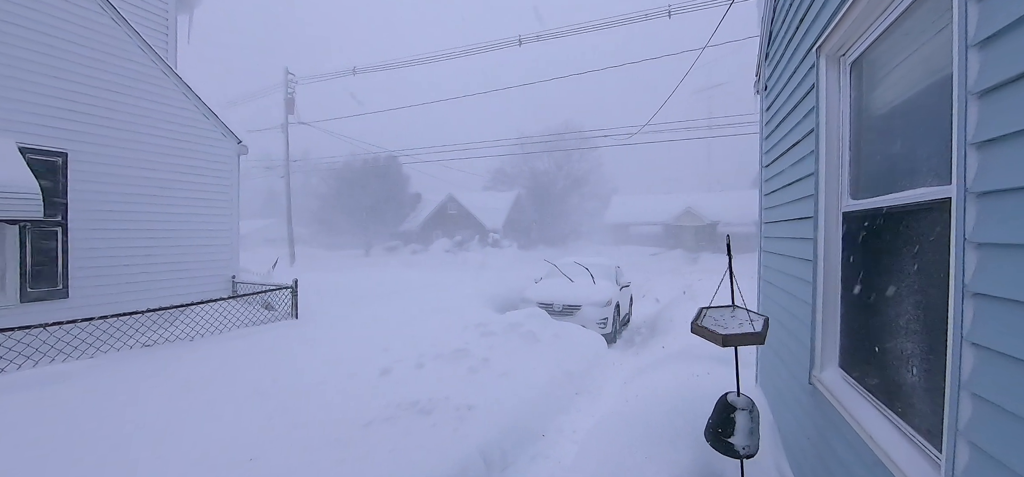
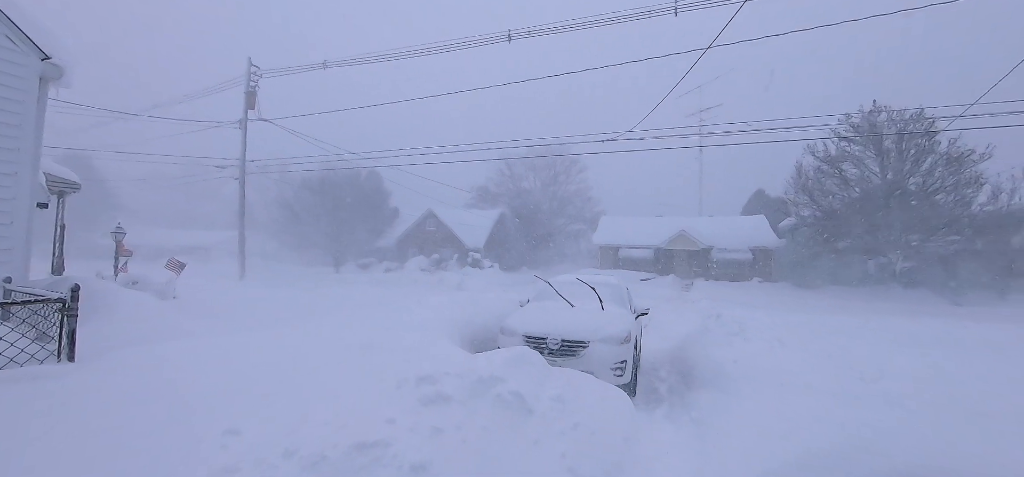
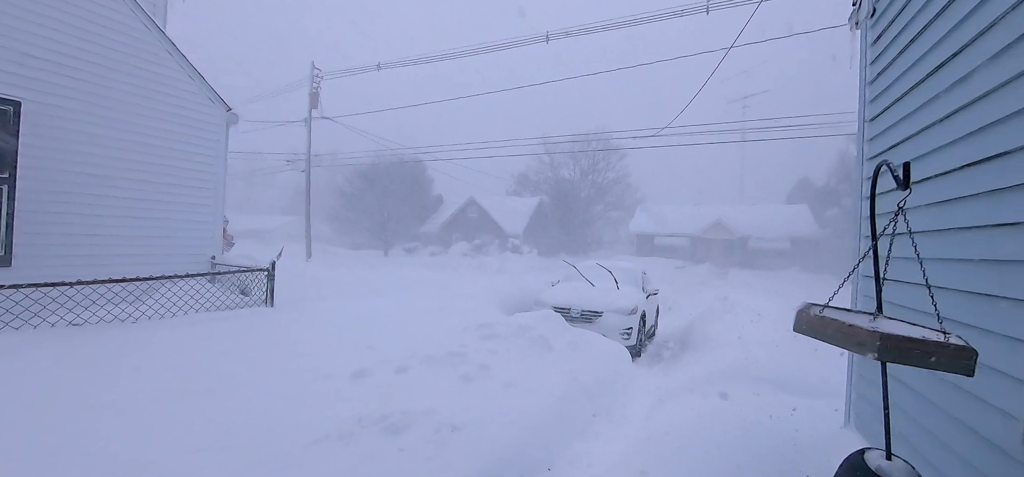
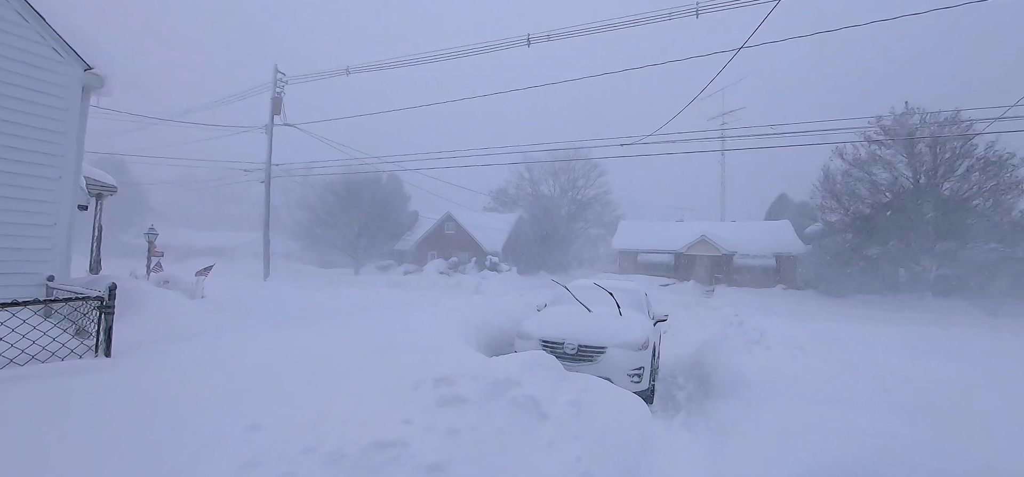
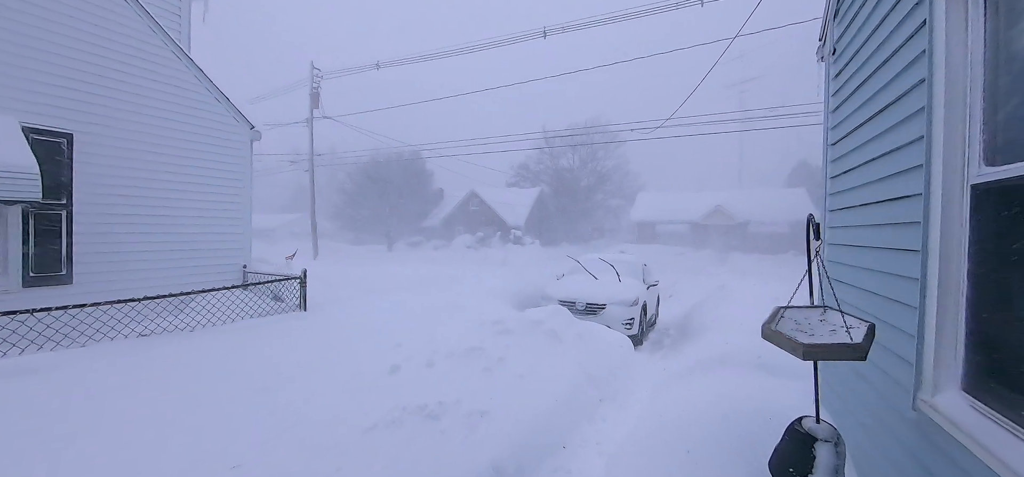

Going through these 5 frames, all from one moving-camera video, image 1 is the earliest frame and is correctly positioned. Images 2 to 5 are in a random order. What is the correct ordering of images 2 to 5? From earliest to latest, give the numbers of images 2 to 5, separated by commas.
5, 3, 4, 2
